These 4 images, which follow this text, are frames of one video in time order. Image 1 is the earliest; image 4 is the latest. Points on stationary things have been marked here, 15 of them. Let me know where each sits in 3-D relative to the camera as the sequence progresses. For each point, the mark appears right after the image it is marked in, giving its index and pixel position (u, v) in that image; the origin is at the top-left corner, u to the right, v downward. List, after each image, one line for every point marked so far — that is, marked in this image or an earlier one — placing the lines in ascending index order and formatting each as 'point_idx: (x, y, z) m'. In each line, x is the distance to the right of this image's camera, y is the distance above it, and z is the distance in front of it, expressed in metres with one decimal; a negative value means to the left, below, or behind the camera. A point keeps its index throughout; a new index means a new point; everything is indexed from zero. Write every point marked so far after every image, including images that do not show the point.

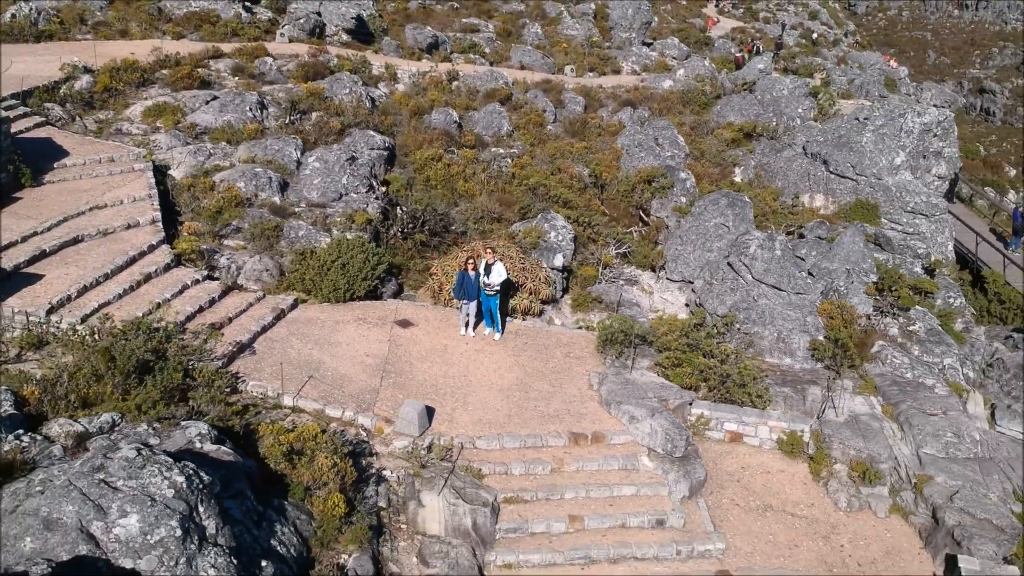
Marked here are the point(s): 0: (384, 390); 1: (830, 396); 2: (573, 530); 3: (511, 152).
0: (-1.4, -1.1, +10.7) m
1: (+3.6, -1.2, +11.5) m
2: (+0.6, -2.3, +9.4) m
3: (0.0, +2.7, +19.6) m
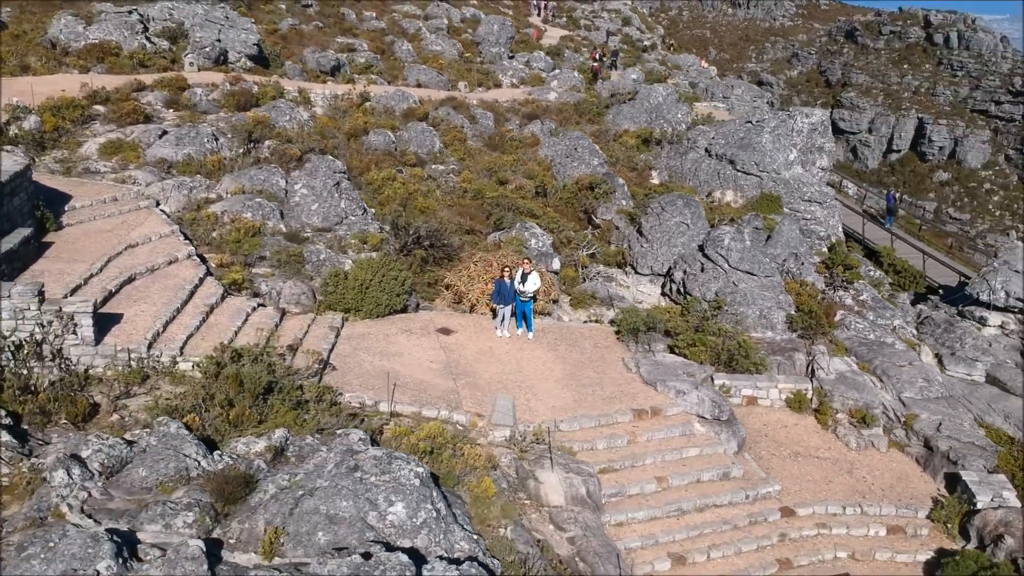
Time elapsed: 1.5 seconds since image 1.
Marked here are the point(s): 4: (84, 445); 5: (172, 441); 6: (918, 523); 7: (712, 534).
0: (-0.6, -1.2, +12.0) m
1: (+4.2, -1.0, +13.8) m
2: (+1.6, -2.2, +11.1) m
3: (-1.3, +2.5, +20.9) m
4: (-3.6, -1.4, +8.6) m
5: (-2.9, -1.3, +8.7) m
6: (+4.6, -2.6, +11.2) m
7: (+2.1, -2.6, +10.7) m
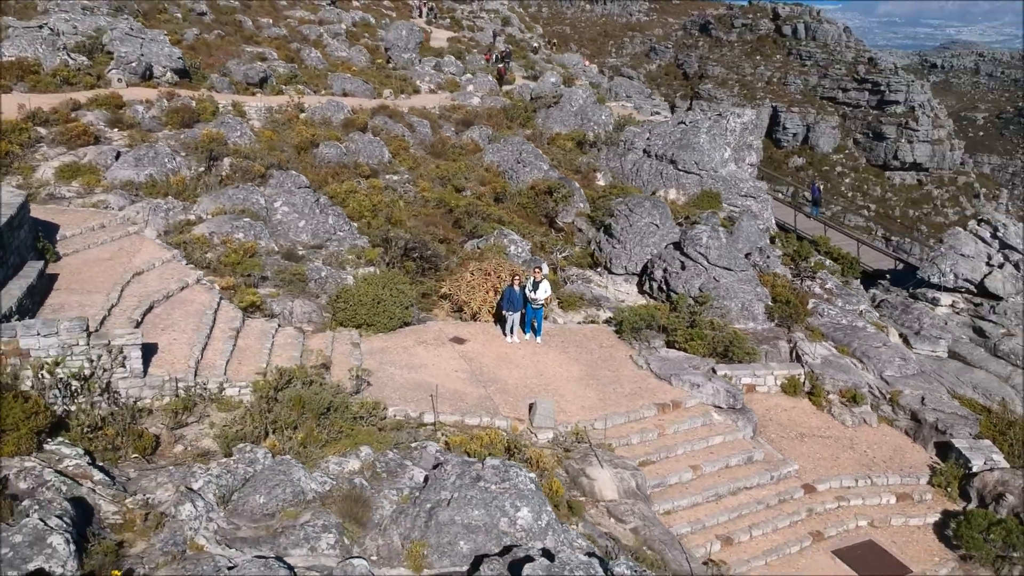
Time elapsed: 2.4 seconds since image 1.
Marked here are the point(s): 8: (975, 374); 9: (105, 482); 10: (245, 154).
0: (-0.2, -1.4, +12.5) m
1: (+4.2, -0.9, +14.8) m
2: (+2.2, -2.2, +11.9) m
3: (-2.3, +2.3, +21.2) m
4: (-2.7, -1.7, +8.7) m
5: (-2.0, -1.6, +8.9) m
6: (+5.1, -2.5, +12.4) m
7: (+2.7, -2.6, +11.6) m
8: (+6.7, -1.2, +14.5) m
9: (-3.6, -1.7, +8.9) m
10: (-5.2, +2.6, +19.5) m
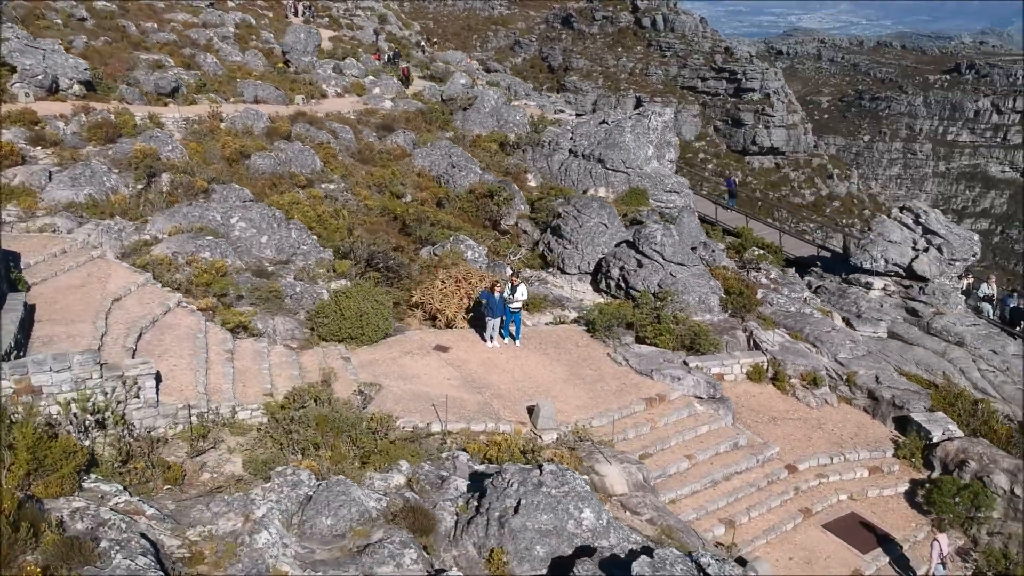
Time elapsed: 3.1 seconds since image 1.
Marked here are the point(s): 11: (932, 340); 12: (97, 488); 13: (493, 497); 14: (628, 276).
0: (-0.3, -1.5, +12.8) m
1: (+3.8, -0.7, +15.7) m
2: (+2.2, -2.2, +12.5) m
3: (-3.6, +2.2, +21.2) m
4: (-2.2, -1.9, +8.8) m
5: (-1.6, -1.8, +9.0) m
6: (+5.1, -2.3, +13.4) m
7: (+2.9, -2.6, +12.3) m
8: (+6.3, -1.0, +15.7) m
9: (-3.1, -2.0, +8.8) m
10: (-6.3, +2.3, +19.1) m
11: (+6.8, -0.8, +16.1) m
12: (-3.8, -1.8, +9.1) m
13: (-0.2, -1.8, +8.8) m
14: (+2.0, +0.2, +16.7) m
